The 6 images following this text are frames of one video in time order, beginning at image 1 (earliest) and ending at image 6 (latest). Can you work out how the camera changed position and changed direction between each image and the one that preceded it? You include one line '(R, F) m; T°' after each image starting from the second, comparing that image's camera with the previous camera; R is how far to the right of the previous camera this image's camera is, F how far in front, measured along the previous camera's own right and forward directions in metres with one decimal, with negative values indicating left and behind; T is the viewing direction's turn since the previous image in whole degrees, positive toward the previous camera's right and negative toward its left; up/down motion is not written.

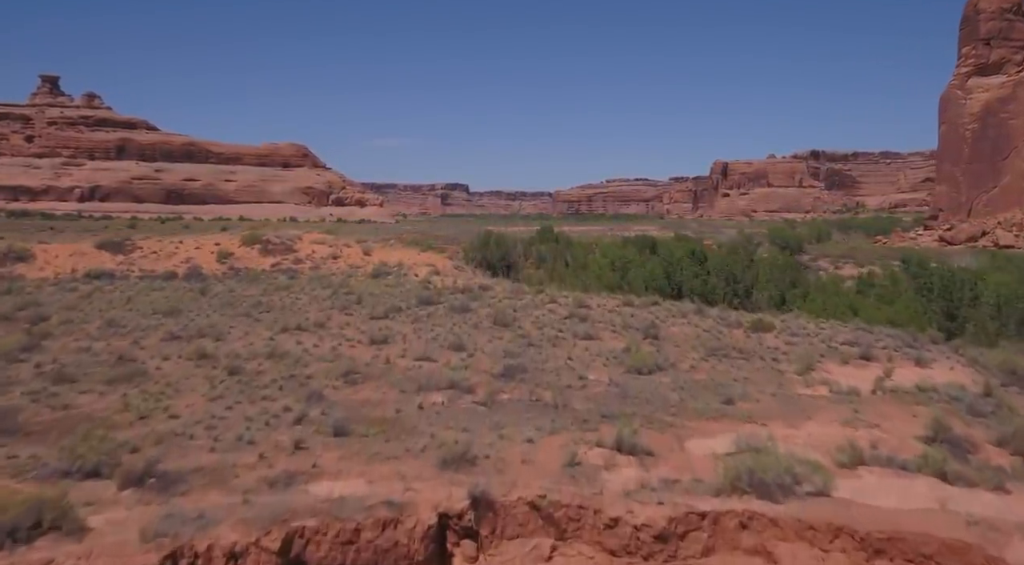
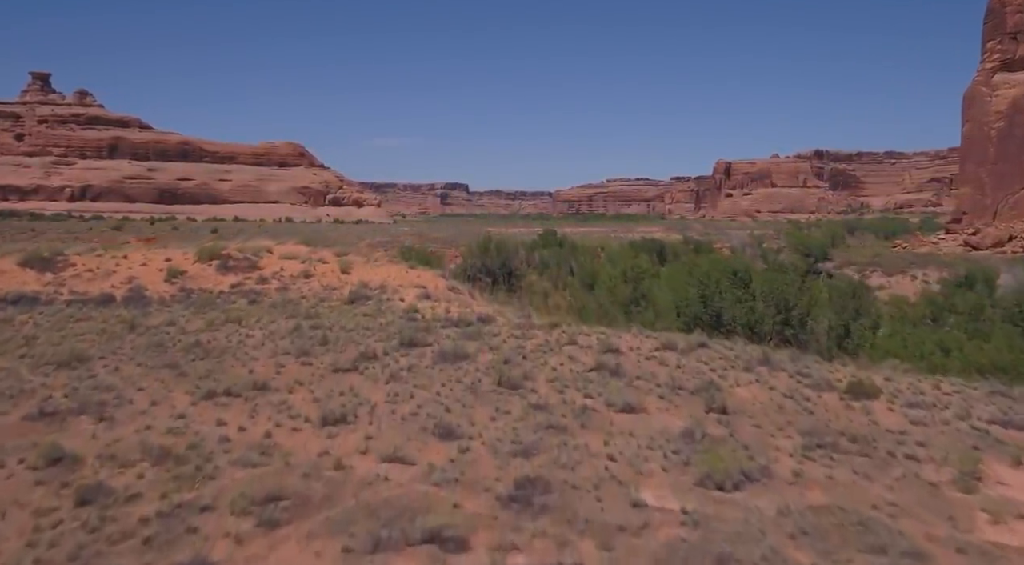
(-0.1, +1.9) m; 0°
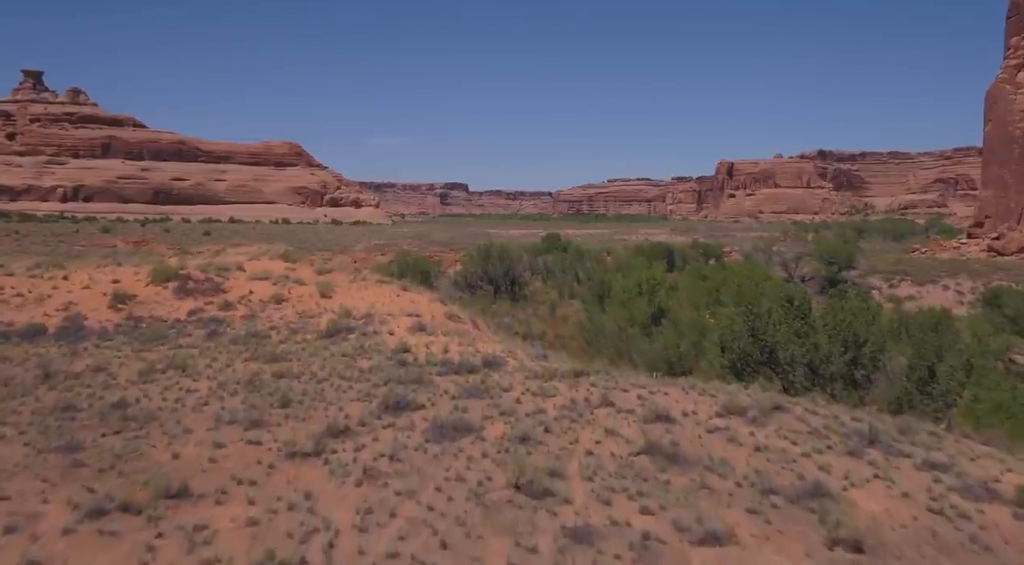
(-0.1, +1.6) m; 0°
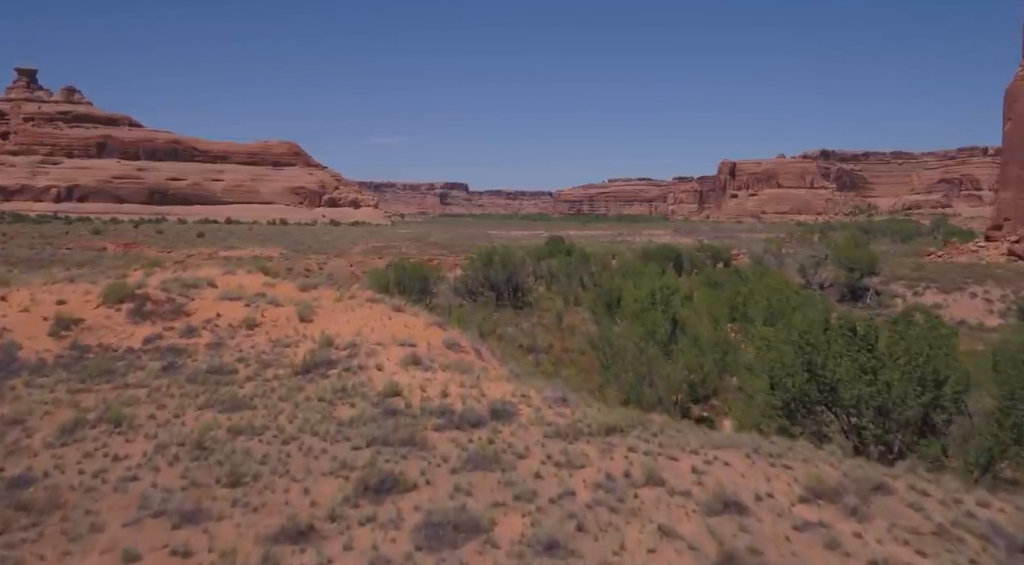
(-0.1, +1.2) m; 0°
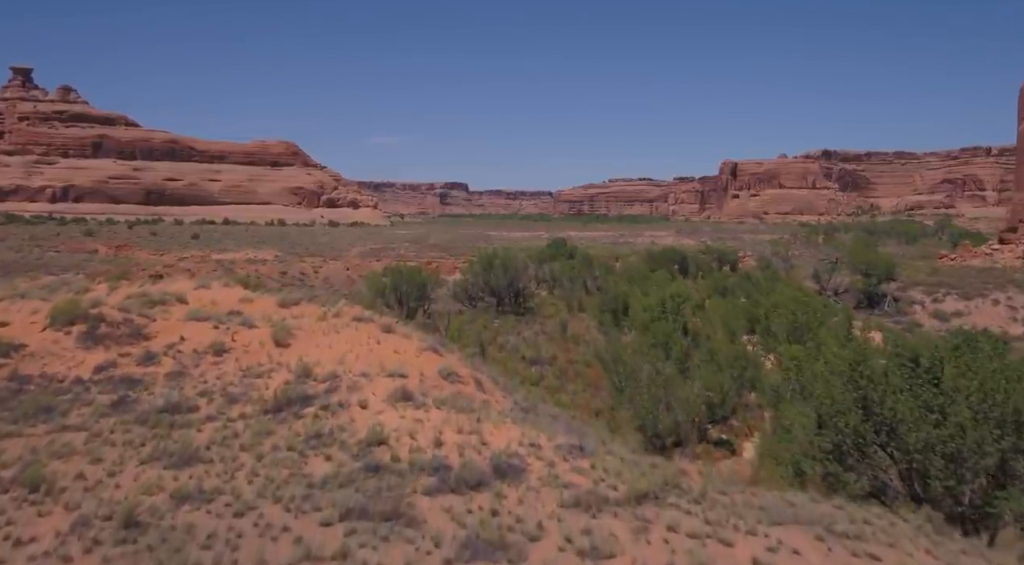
(0.0, +0.9) m; 0°
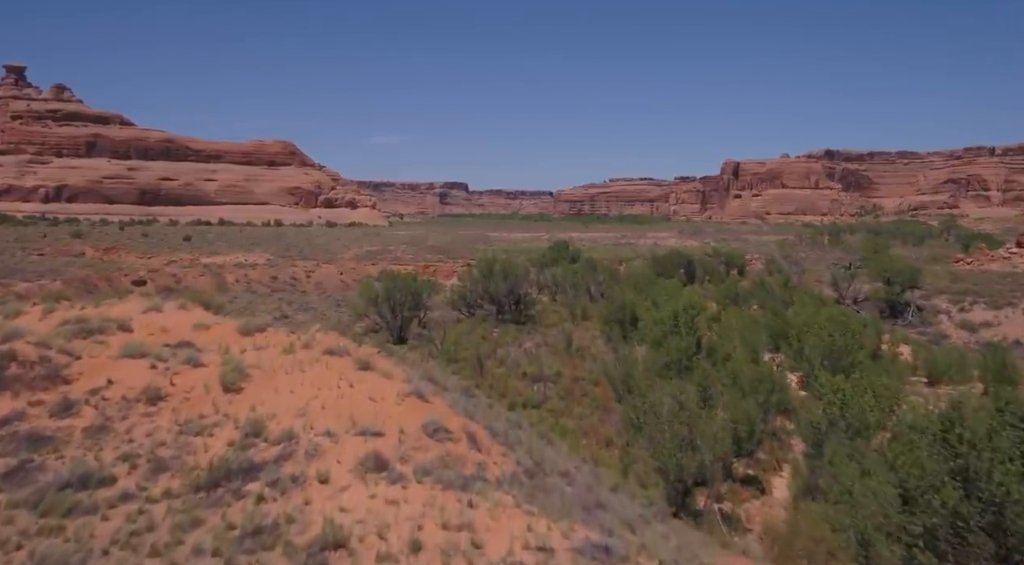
(0.0, +1.2) m; 0°
